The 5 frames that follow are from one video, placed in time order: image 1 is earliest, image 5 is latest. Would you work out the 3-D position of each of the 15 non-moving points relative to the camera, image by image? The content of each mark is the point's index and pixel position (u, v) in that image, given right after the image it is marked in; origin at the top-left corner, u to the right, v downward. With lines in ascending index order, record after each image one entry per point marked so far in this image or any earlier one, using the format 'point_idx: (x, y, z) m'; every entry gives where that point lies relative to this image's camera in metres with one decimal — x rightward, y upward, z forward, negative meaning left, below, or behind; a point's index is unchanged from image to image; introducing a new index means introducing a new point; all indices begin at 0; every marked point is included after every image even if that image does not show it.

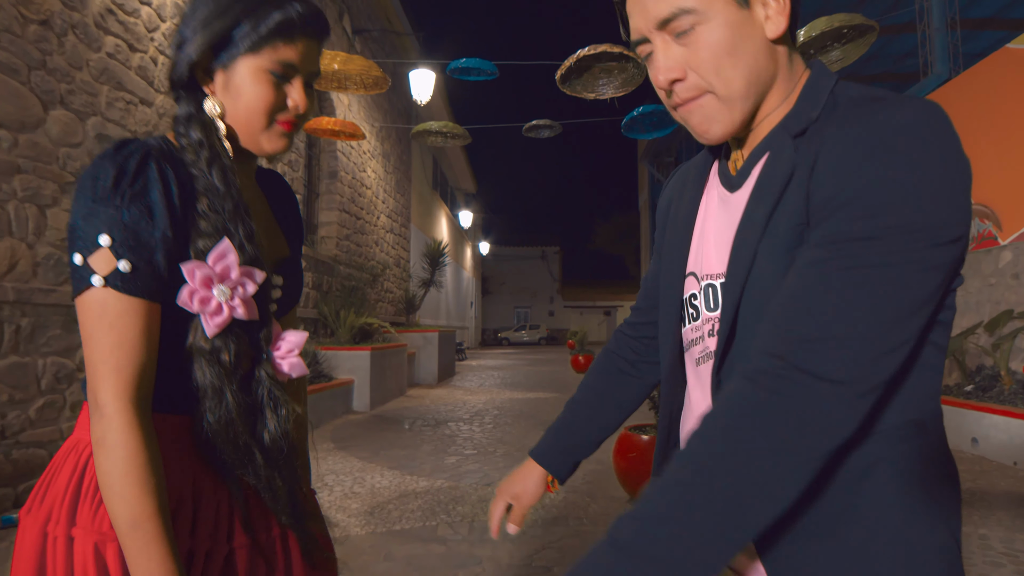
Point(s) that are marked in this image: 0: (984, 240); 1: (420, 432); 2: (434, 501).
0: (+4.4, +0.4, +5.8) m
1: (-0.9, -1.5, +6.2) m
2: (-0.5, -1.3, +3.8) m
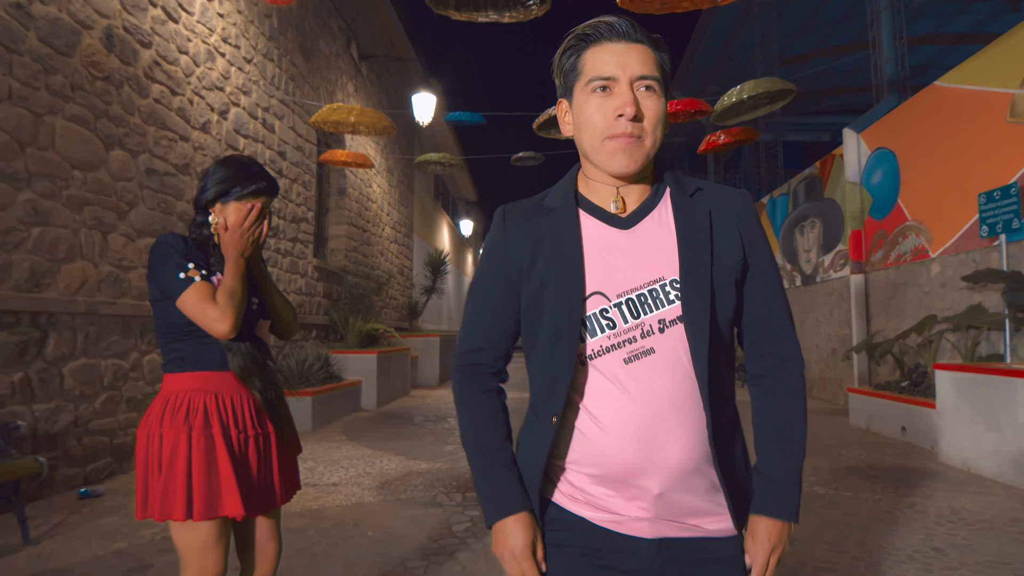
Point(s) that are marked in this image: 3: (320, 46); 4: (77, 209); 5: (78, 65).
0: (+4.3, +0.4, +6.5) m
1: (-1.0, -1.6, +6.9) m
2: (-0.6, -1.4, +4.5) m
3: (-2.9, +3.6, +9.0) m
4: (-3.1, +0.6, +4.4) m
5: (-3.1, +1.6, +4.3) m
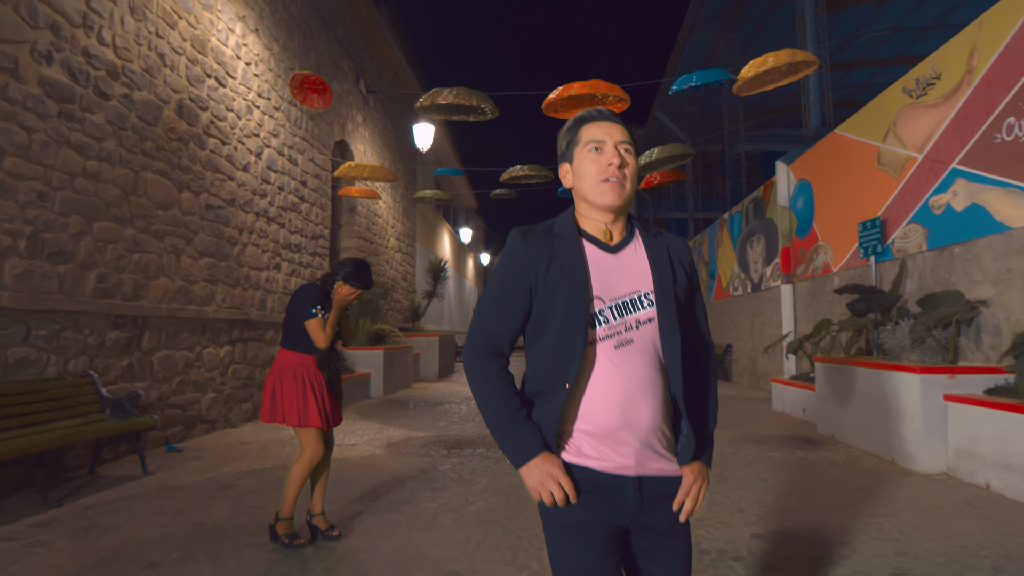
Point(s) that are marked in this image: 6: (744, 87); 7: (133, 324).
0: (+4.1, +0.3, +8.0) m
1: (-1.3, -1.7, +8.4) m
2: (-0.8, -1.5, +6.0) m
3: (-3.1, +3.5, +10.5) m
4: (-3.4, +0.5, +5.9) m
5: (-3.4, +1.5, +5.8) m
6: (+1.8, +1.6, +4.8) m
7: (-3.4, -0.3, +5.4) m
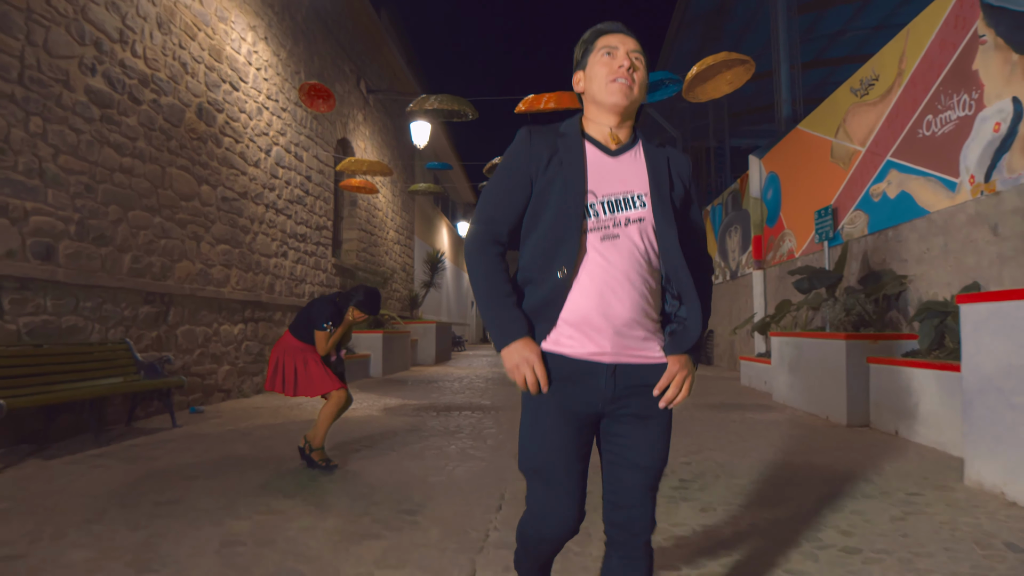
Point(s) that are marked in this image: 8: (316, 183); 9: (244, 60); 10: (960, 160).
0: (+3.9, +0.5, +8.7) m
1: (-1.4, -1.5, +9.2) m
2: (-1.0, -1.3, +6.7) m
3: (-3.2, +3.7, +11.3) m
4: (-3.6, +0.7, +6.6) m
5: (-3.5, +1.7, +6.6) m
6: (+1.6, +1.8, +5.5) m
7: (-3.5, -0.1, +6.2) m
8: (-3.3, +1.8, +10.2) m
9: (-3.5, +3.0, +7.9) m
10: (+3.7, +1.1, +5.1) m
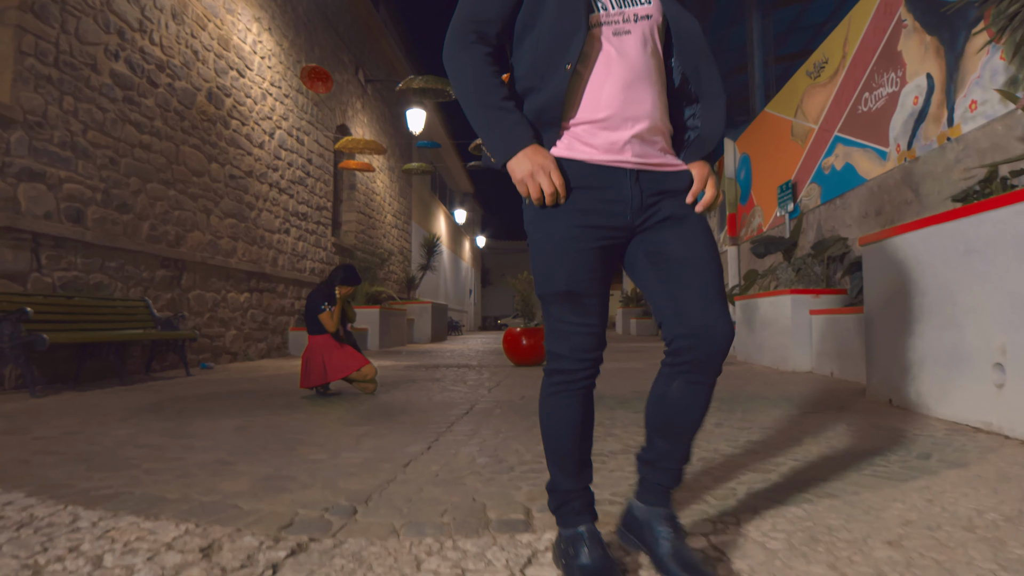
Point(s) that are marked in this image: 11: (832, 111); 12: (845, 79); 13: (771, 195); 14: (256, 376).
0: (+3.7, +0.9, +9.3) m
1: (-1.6, -1.1, +9.8) m
2: (-1.2, -0.9, +7.4) m
3: (-3.4, +4.1, +11.9) m
4: (-3.8, +1.0, +7.3) m
5: (-3.7, +2.1, +7.2) m
6: (+1.4, +2.2, +6.1) m
7: (-3.8, +0.2, +6.8) m
8: (-3.5, +2.1, +10.9) m
9: (-3.7, +3.3, +8.6) m
10: (+3.5, +1.4, +5.7) m
11: (+3.6, +2.0, +6.9) m
12: (+3.6, +2.2, +6.6) m
13: (+3.7, +1.3, +8.7) m
14: (-2.6, -0.9, +6.4) m
